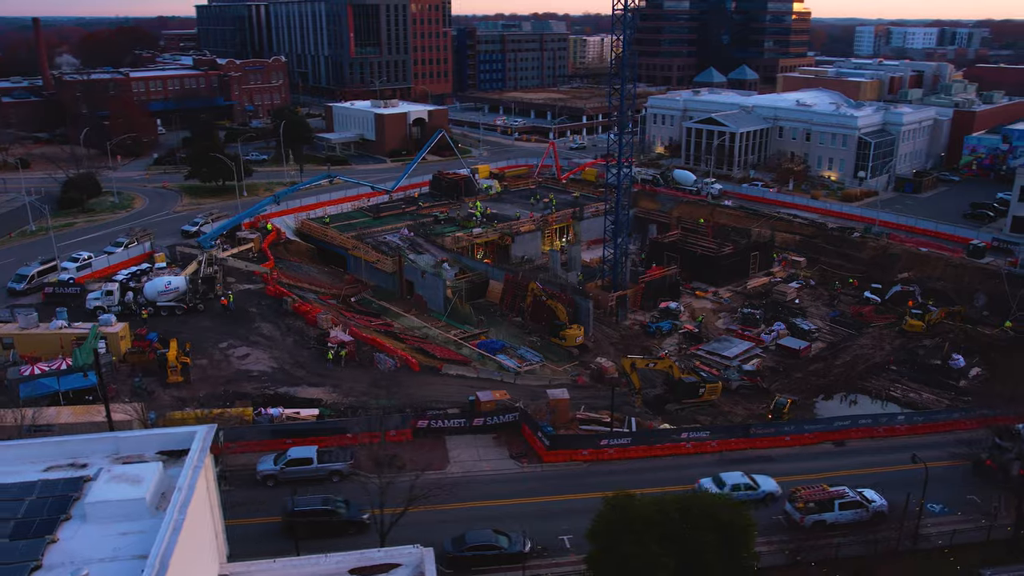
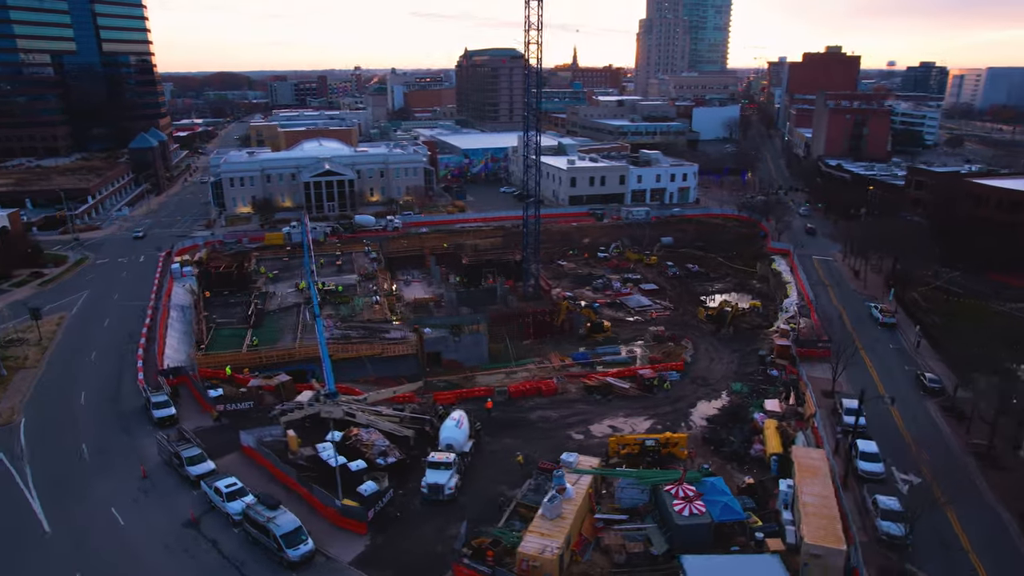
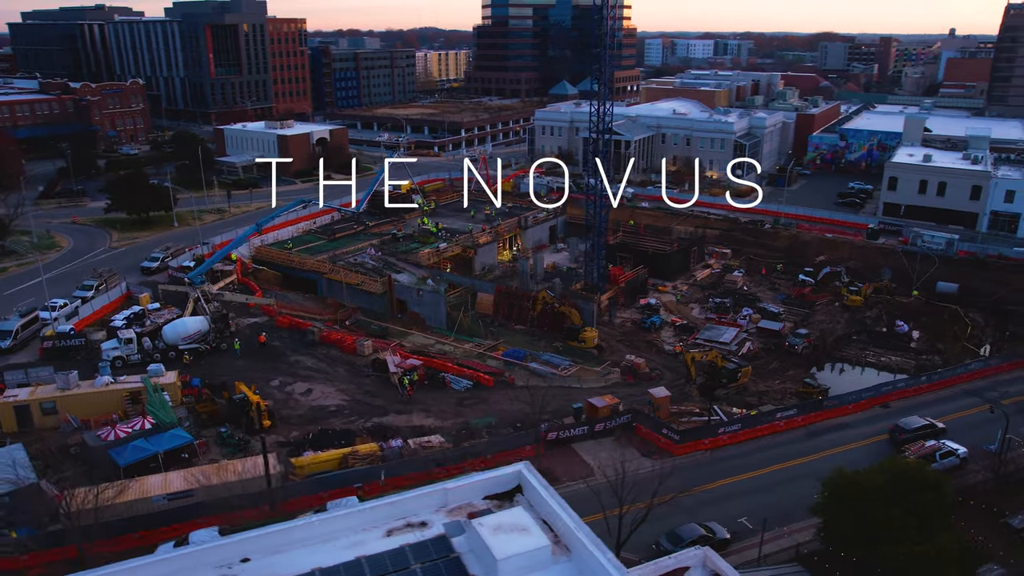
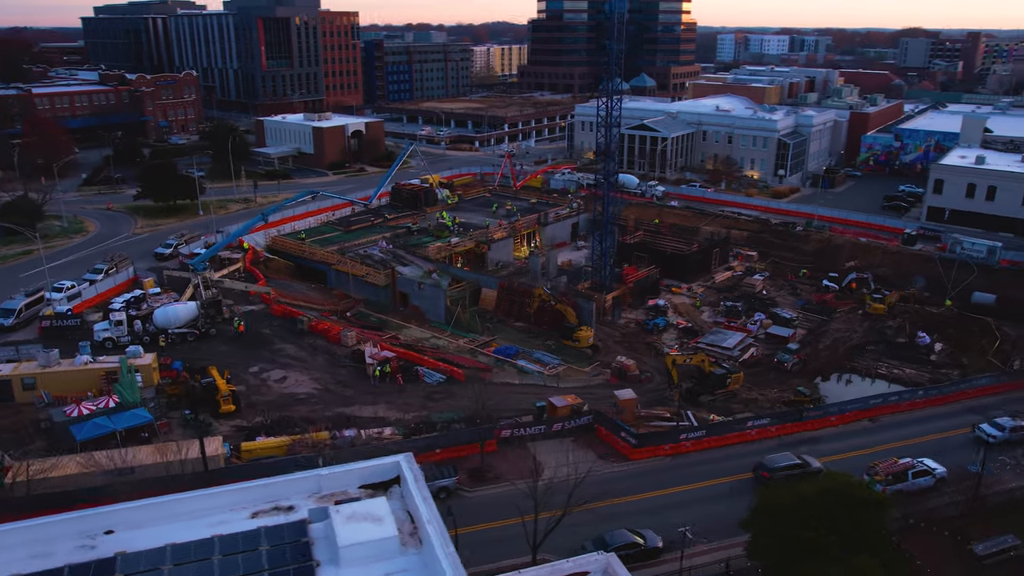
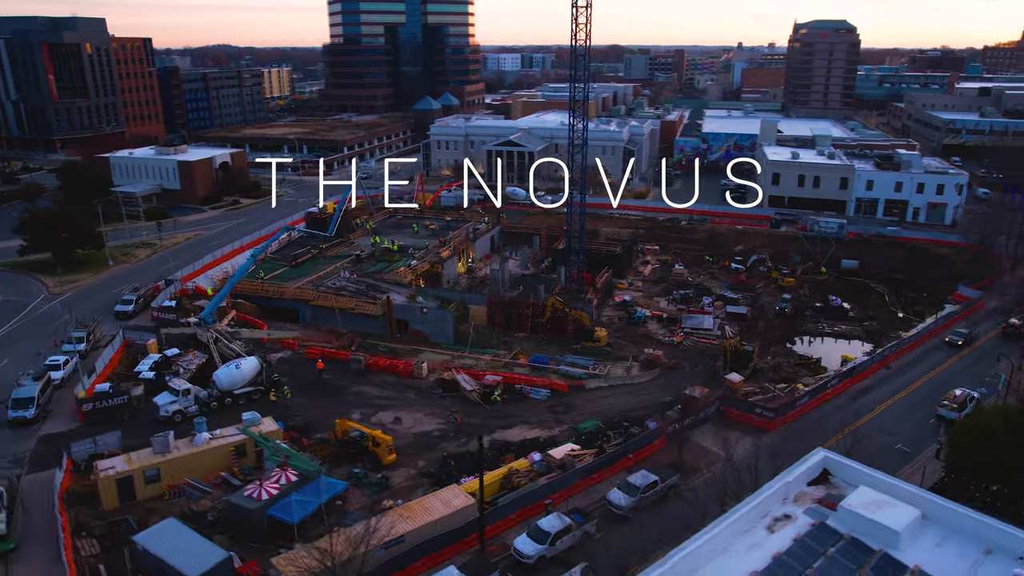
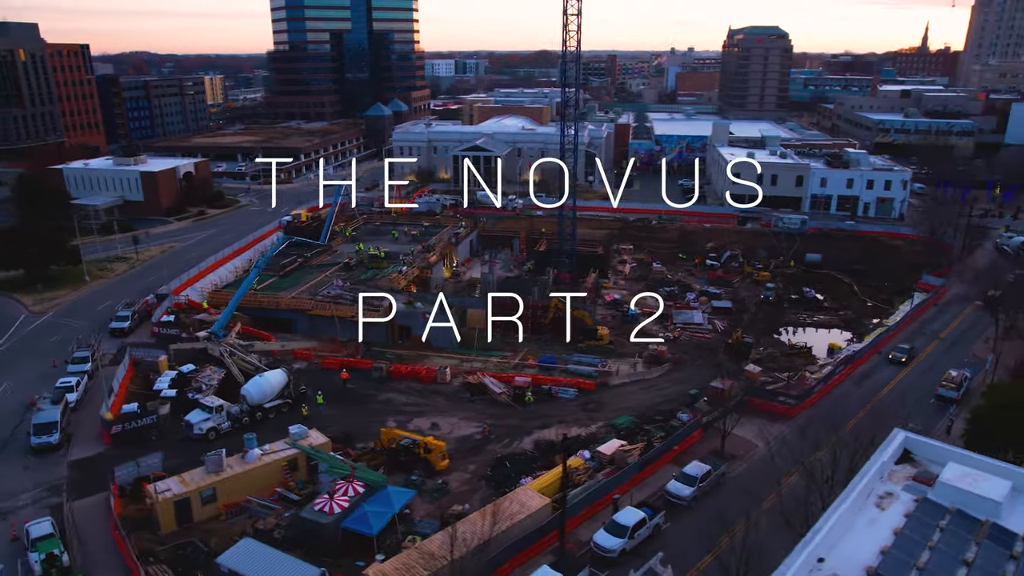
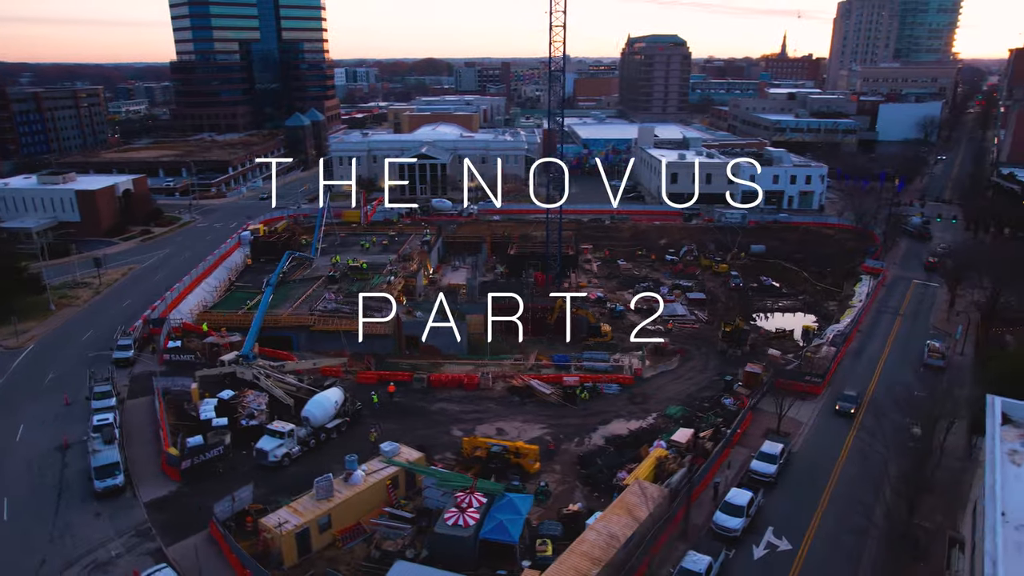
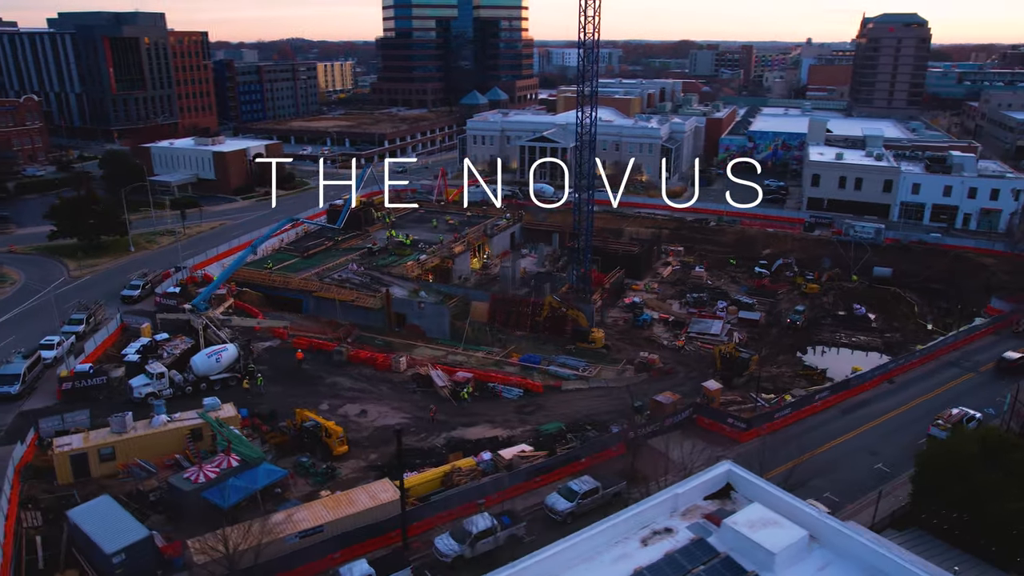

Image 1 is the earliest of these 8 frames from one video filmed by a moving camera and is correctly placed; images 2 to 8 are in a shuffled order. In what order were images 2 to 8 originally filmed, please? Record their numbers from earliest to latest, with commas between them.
4, 3, 8, 5, 6, 7, 2
